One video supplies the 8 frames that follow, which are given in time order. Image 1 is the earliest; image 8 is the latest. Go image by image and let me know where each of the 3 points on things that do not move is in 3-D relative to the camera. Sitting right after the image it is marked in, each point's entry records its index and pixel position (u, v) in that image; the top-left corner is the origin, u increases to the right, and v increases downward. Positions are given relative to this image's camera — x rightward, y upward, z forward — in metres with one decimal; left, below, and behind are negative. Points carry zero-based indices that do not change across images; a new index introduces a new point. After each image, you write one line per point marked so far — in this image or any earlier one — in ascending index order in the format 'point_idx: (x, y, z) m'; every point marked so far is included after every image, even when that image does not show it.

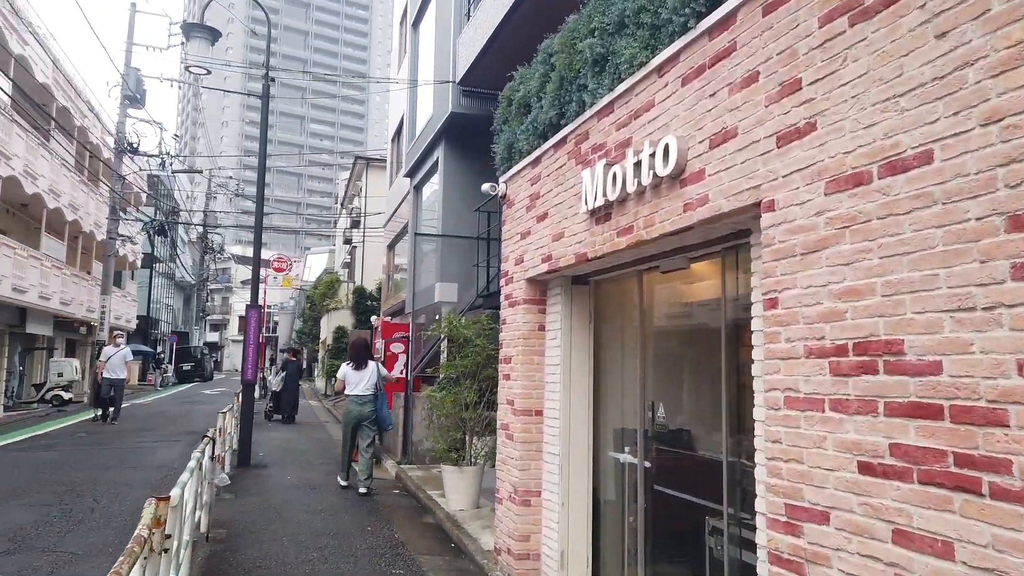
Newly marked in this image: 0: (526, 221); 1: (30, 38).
0: (+0.1, +0.5, +5.4) m
1: (-11.4, +5.9, +17.8) m
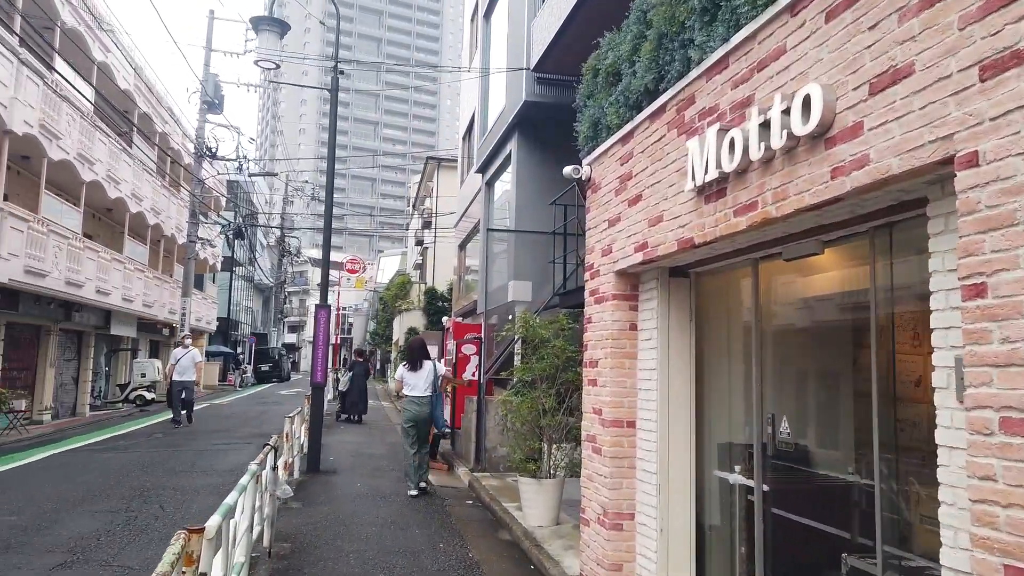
0: (+0.7, +0.5, +4.8) m
1: (-9.7, +5.9, +18.2) m
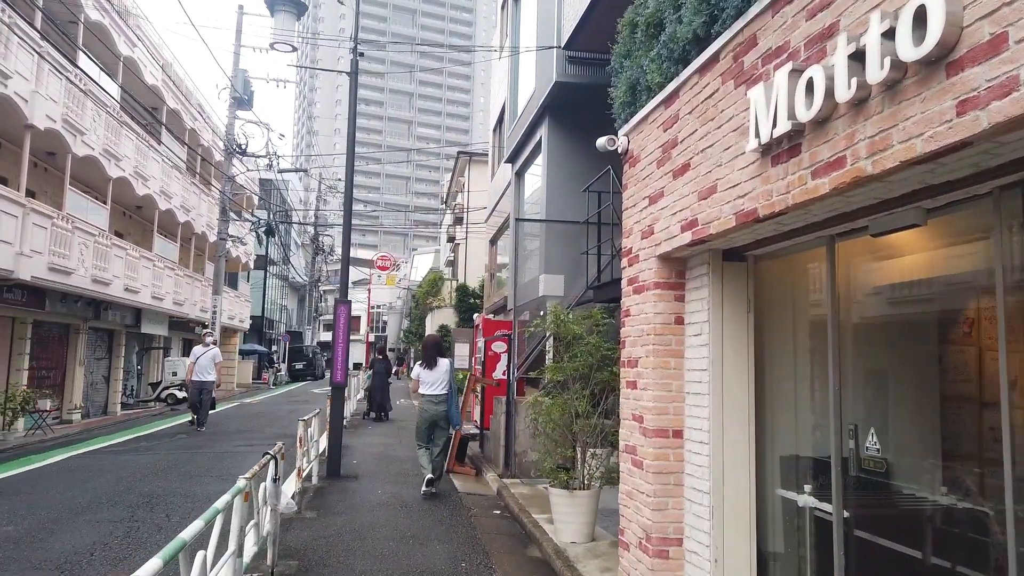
0: (+0.8, +0.6, +4.1) m
1: (-9.0, +5.9, +18.0) m
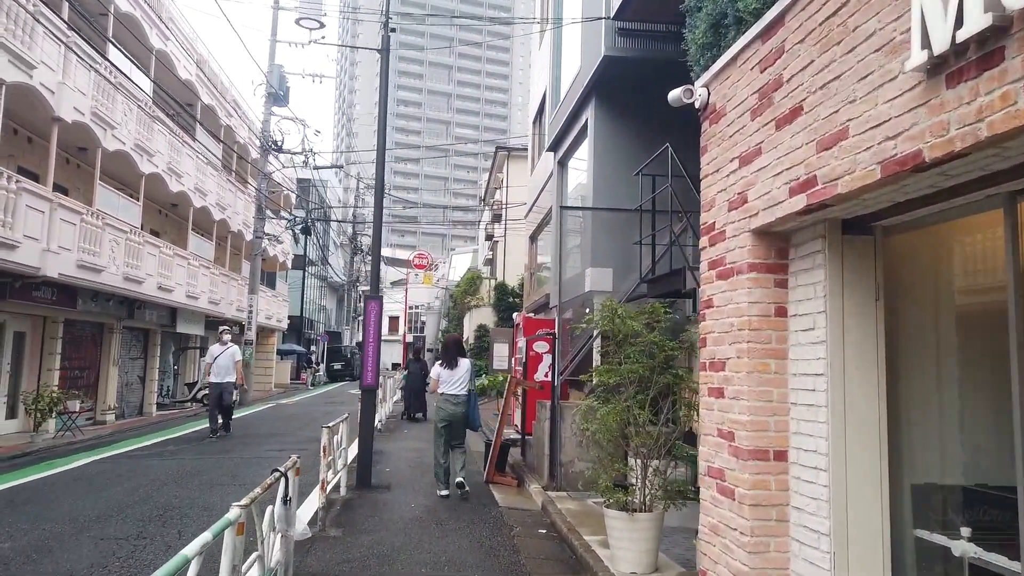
0: (+1.0, +0.7, +3.3) m
1: (-8.0, +6.0, +17.6) m
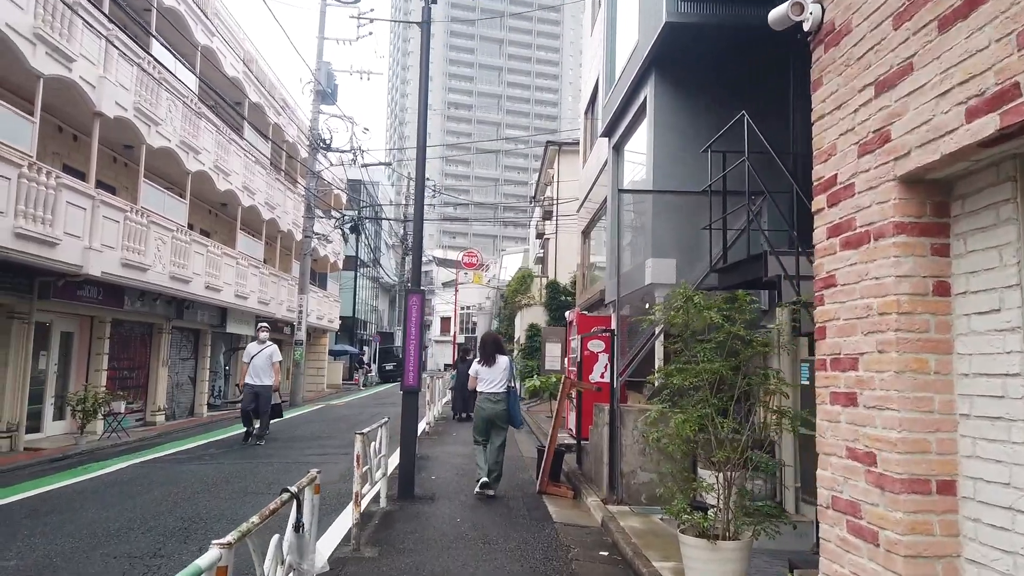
0: (+1.2, +0.8, +2.4) m
1: (-6.9, +6.0, +17.4) m
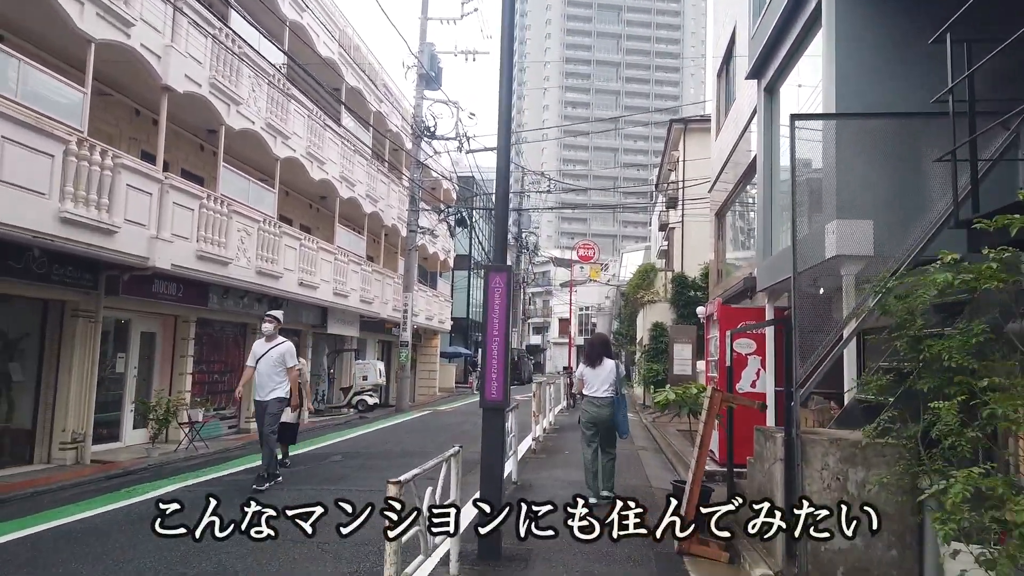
0: (+1.2, +1.0, 0.0) m
1: (-4.4, +6.1, +16.0) m
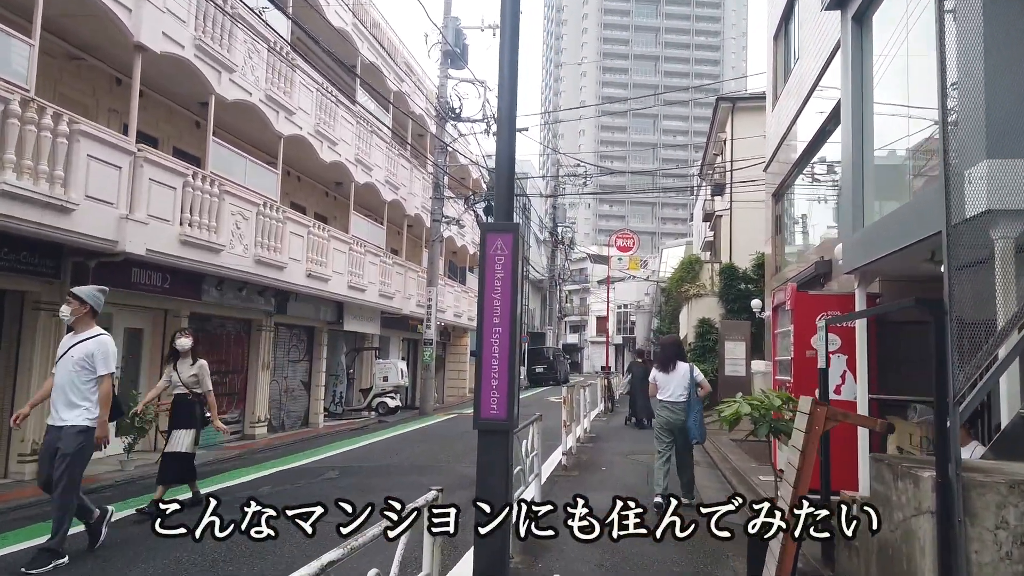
0: (+1.0, +1.1, -1.8) m
1: (-3.9, +6.2, +14.5) m
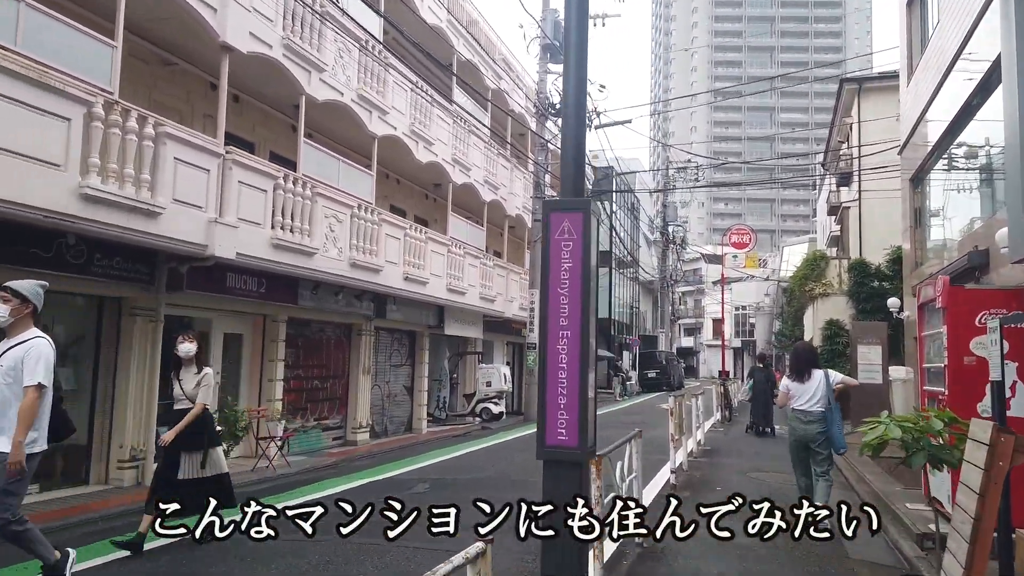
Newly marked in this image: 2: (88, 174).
0: (+0.4, +1.2, -2.7) m
1: (-2.0, +6.2, +14.2) m
2: (-4.3, +1.2, +7.6) m
